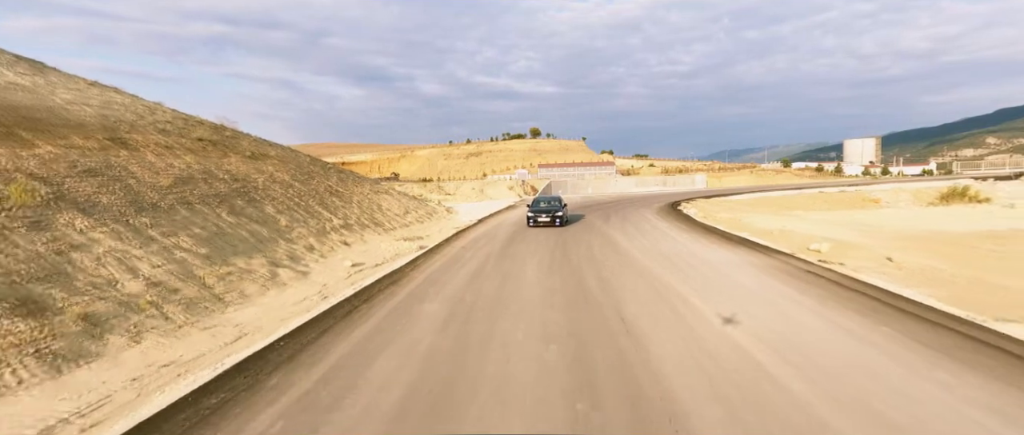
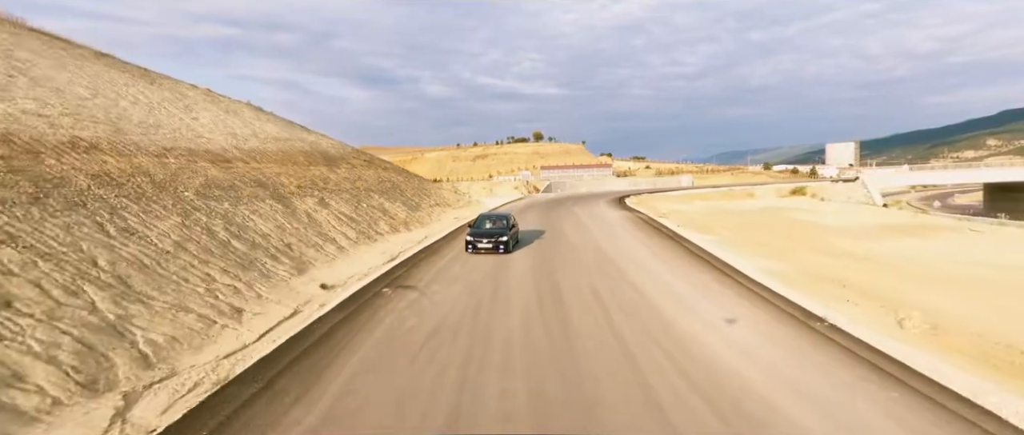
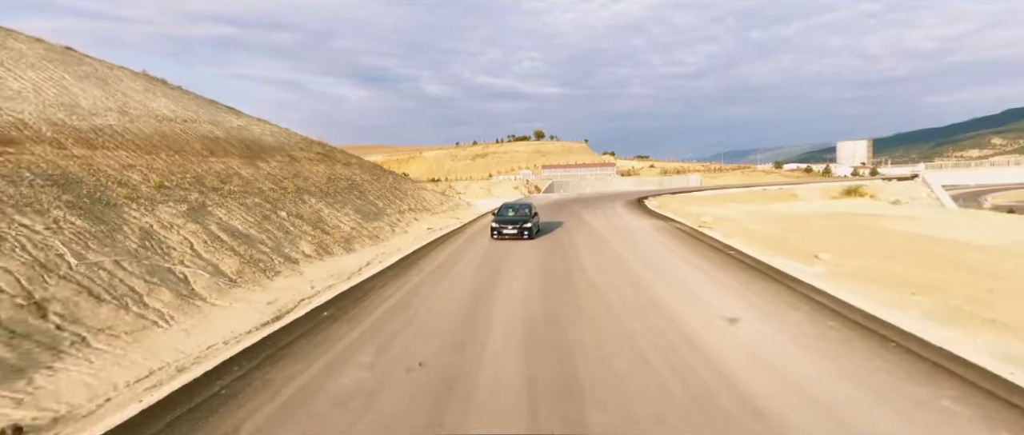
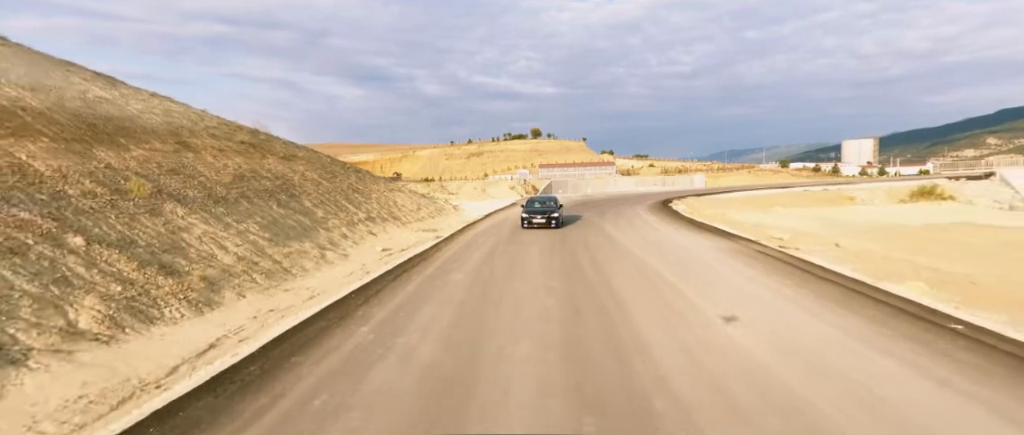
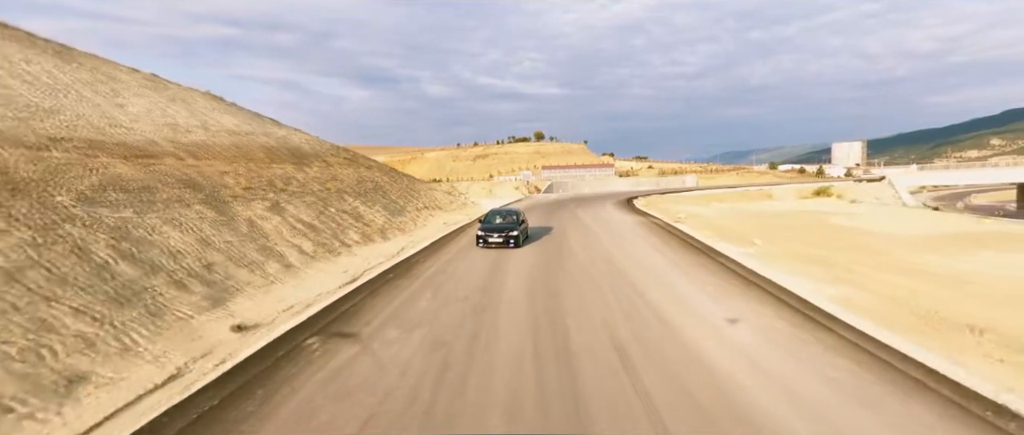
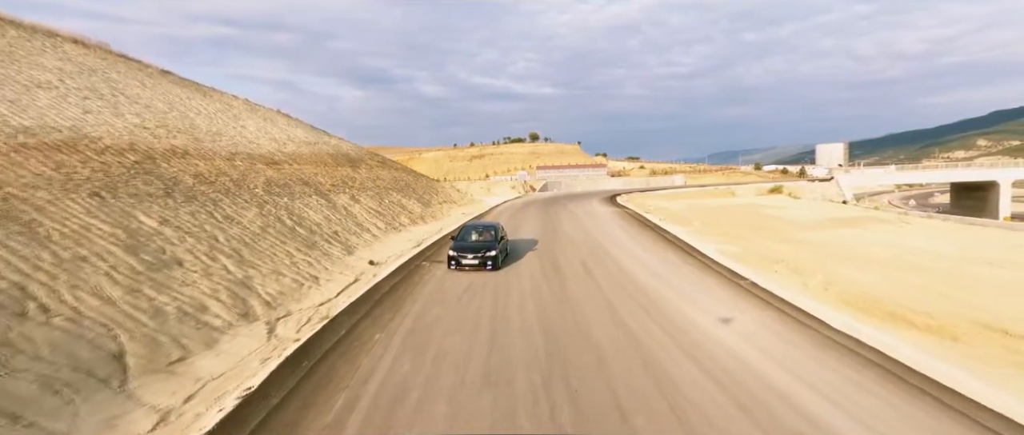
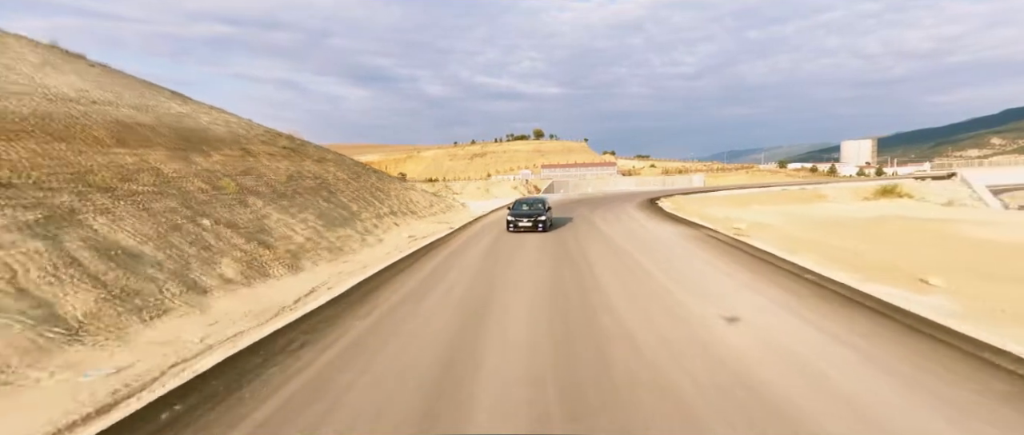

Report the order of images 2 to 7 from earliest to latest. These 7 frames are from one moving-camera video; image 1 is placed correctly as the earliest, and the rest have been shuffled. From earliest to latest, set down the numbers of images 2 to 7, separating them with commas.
4, 7, 3, 5, 2, 6
